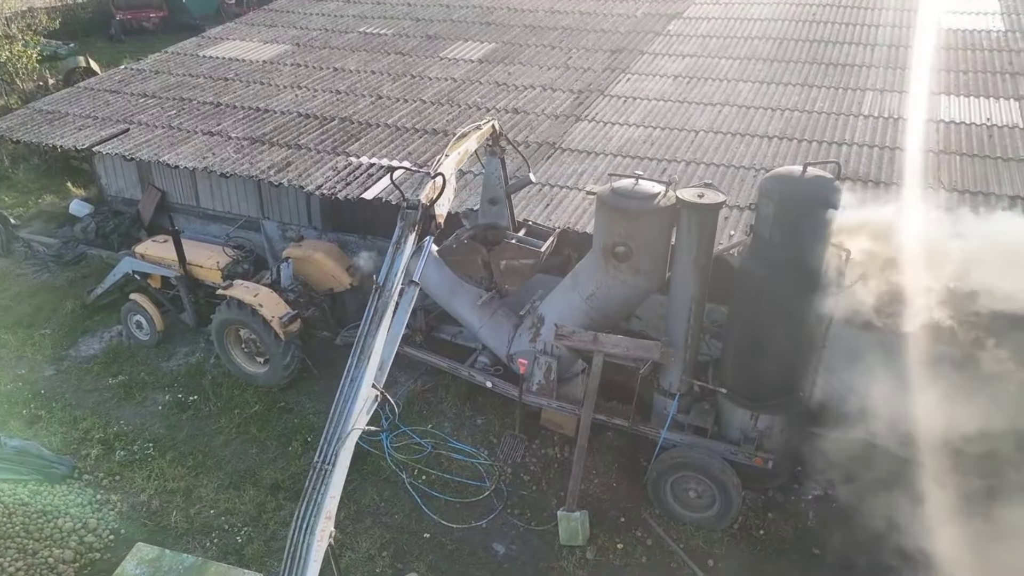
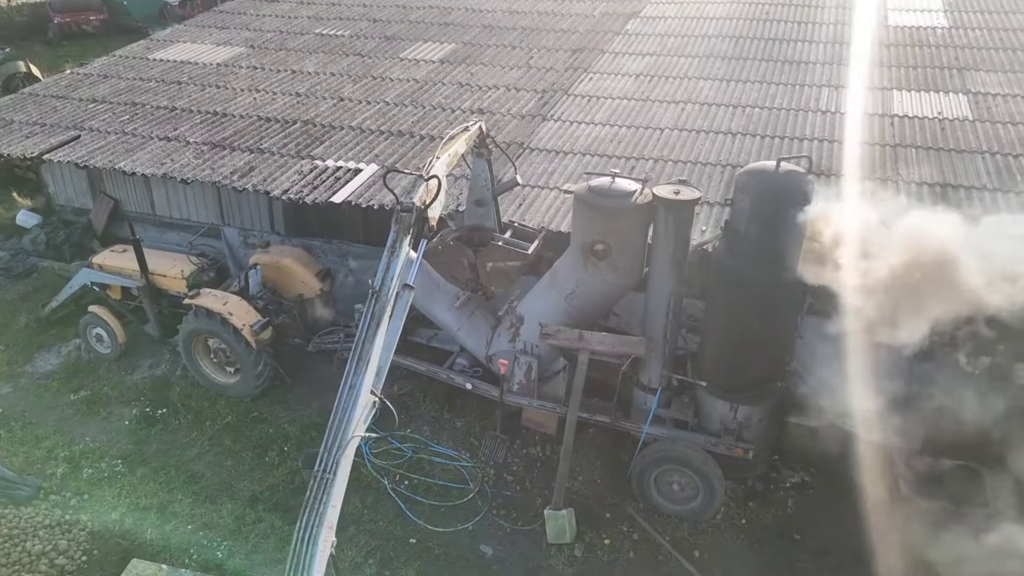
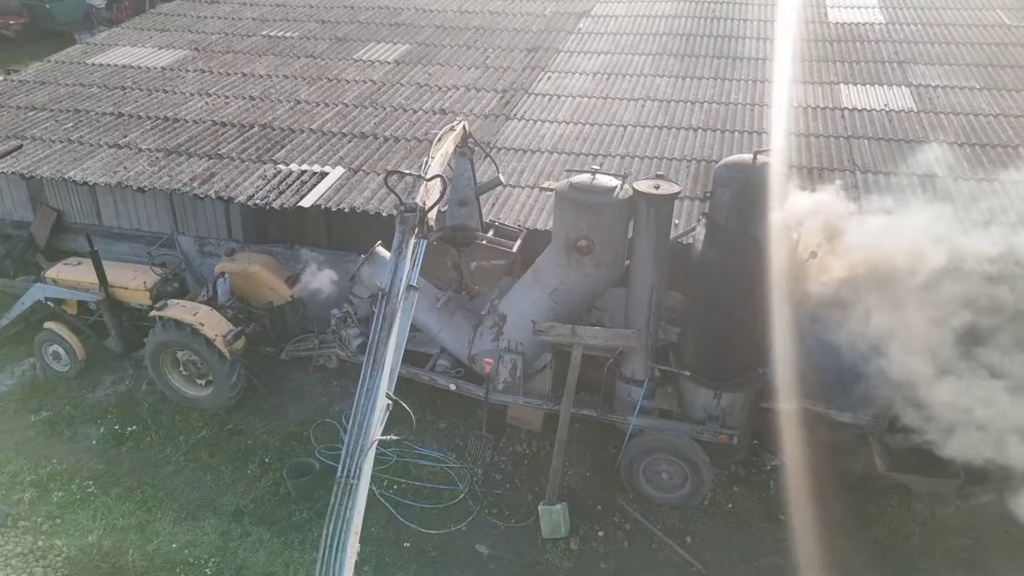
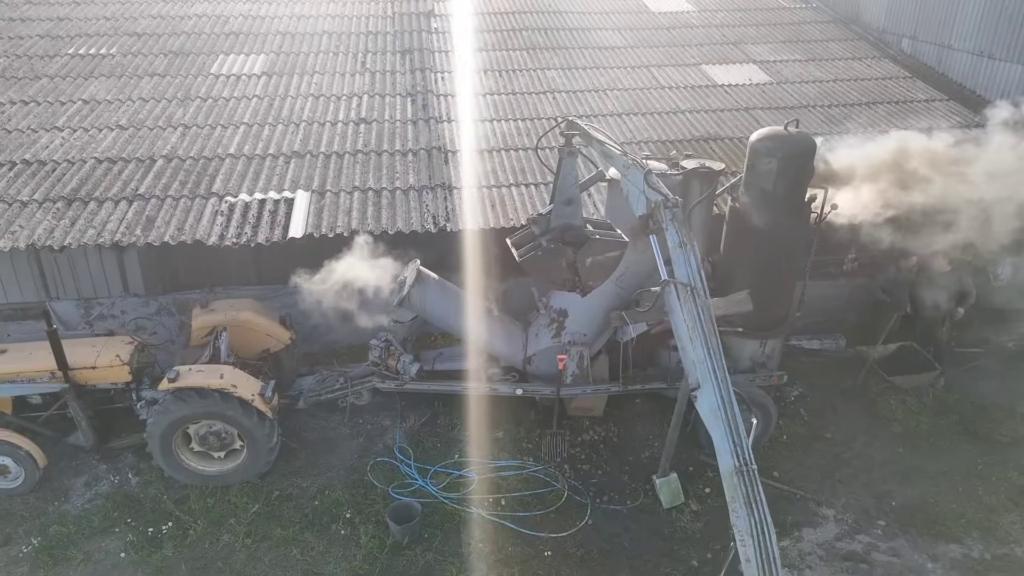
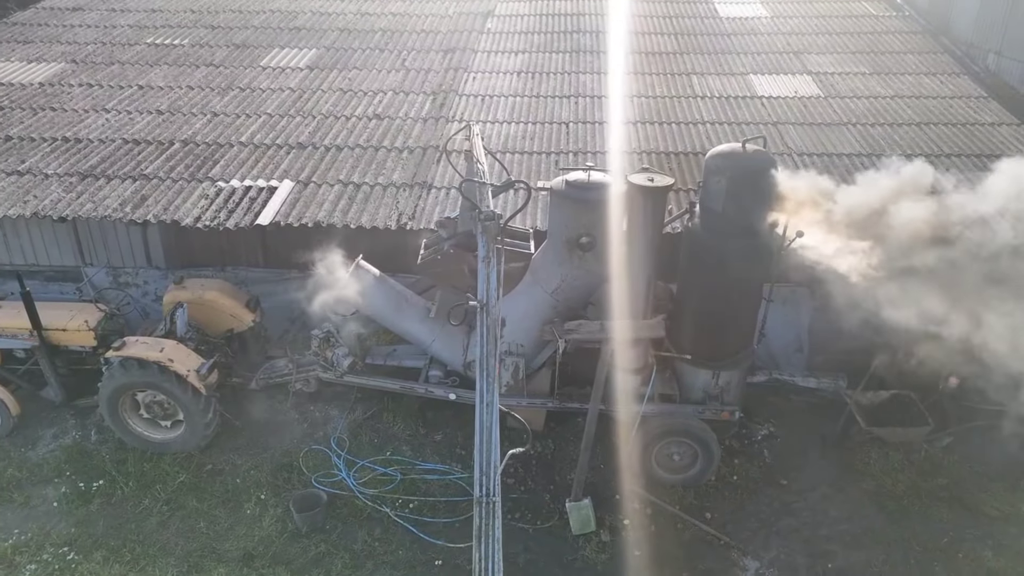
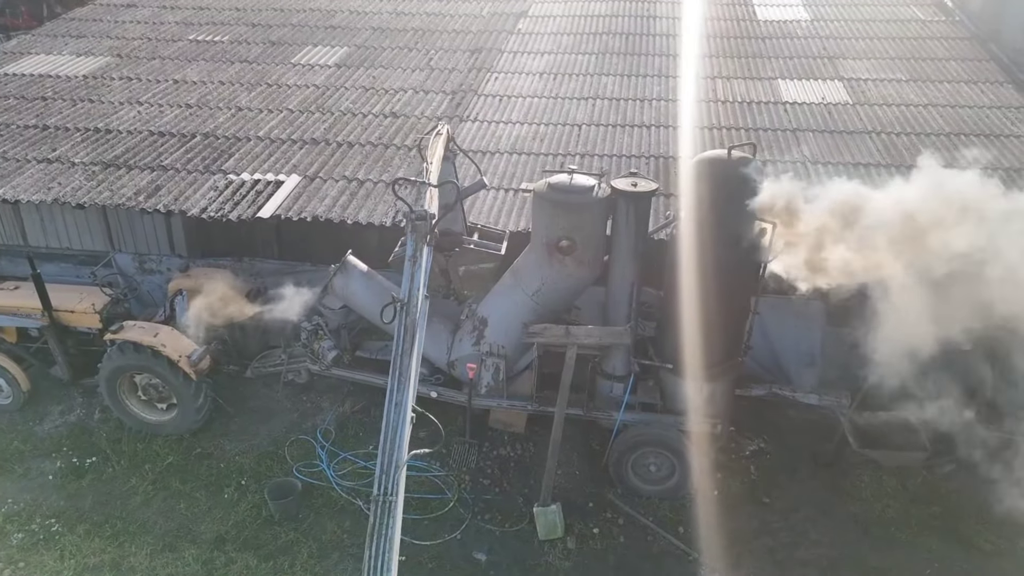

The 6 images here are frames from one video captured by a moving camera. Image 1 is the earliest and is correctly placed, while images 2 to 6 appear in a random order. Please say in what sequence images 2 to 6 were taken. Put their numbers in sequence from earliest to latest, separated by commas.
2, 3, 6, 5, 4
